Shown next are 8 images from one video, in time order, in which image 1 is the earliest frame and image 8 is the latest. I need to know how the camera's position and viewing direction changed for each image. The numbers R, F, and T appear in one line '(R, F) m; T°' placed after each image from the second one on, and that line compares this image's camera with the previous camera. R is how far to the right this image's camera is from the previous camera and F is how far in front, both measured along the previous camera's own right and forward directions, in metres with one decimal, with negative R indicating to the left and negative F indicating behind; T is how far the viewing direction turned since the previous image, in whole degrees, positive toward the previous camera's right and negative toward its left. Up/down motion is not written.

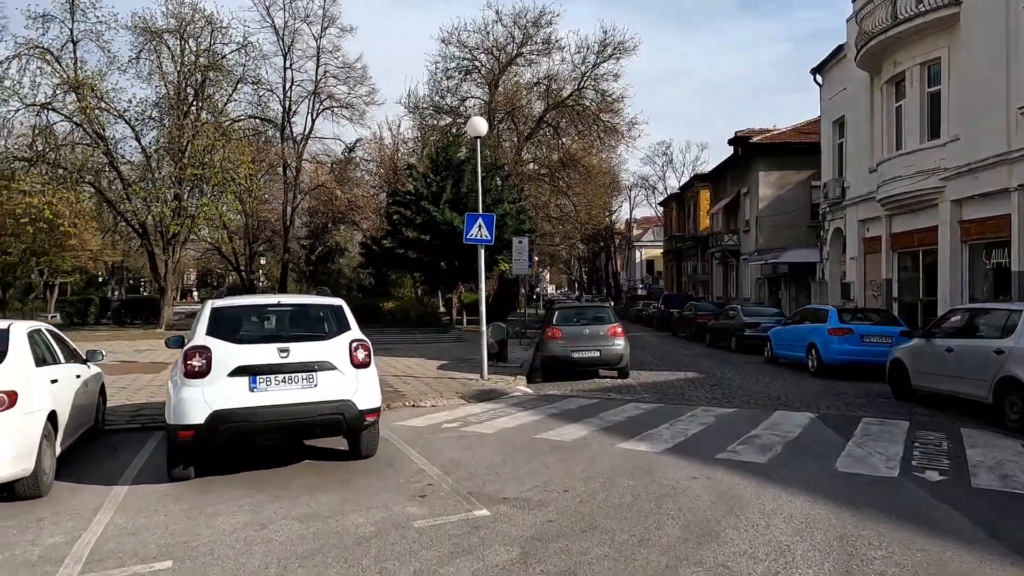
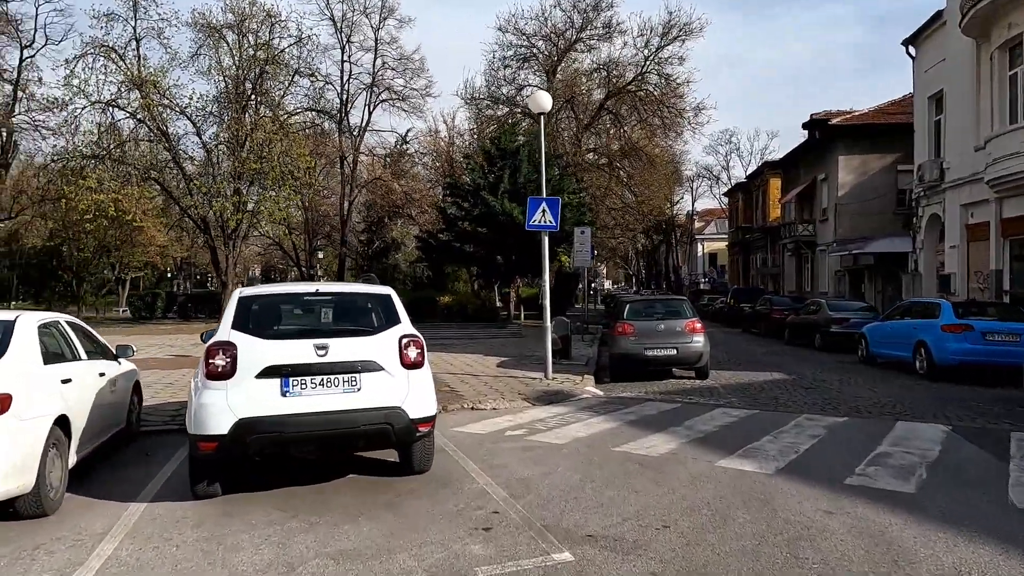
(-0.2, +1.0) m; -5°
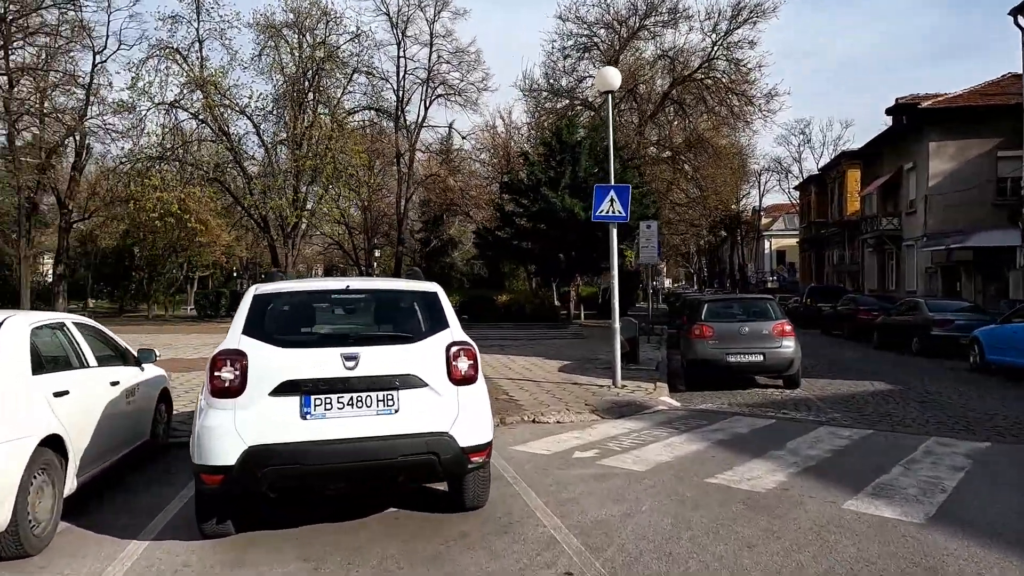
(-0.1, +1.0) m; -5°
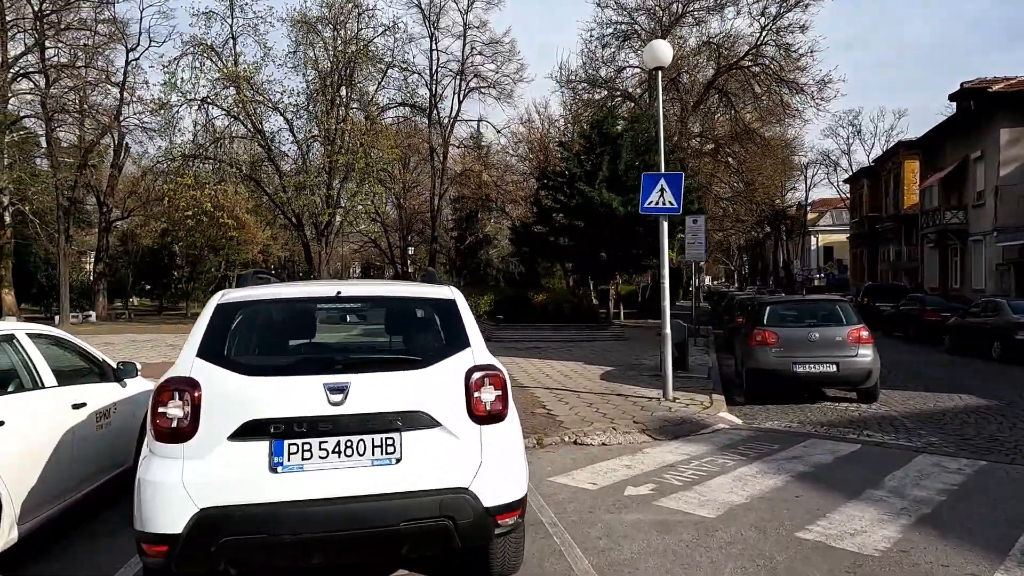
(0.0, +1.0) m; -3°
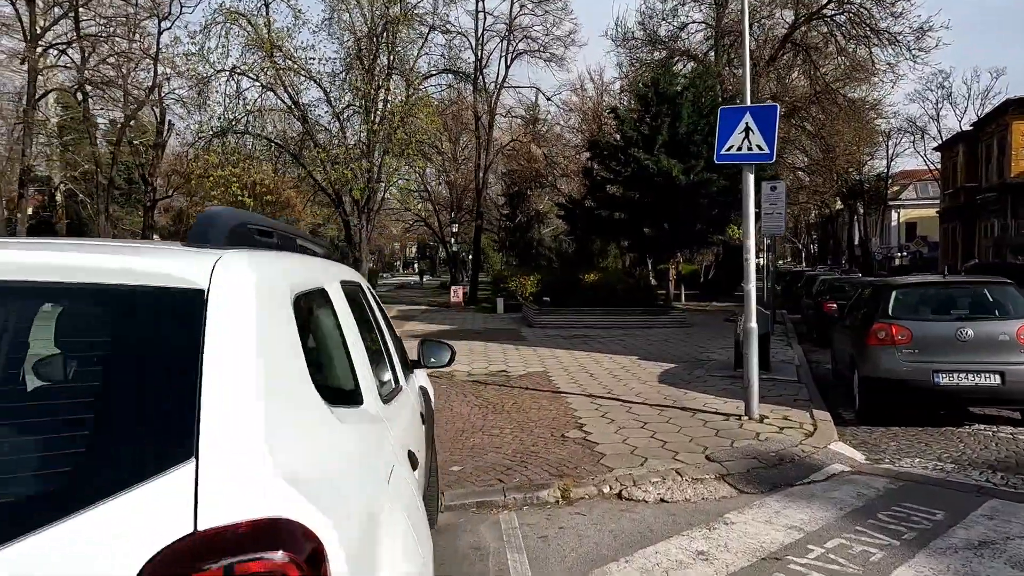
(+0.3, +2.3) m; -5°
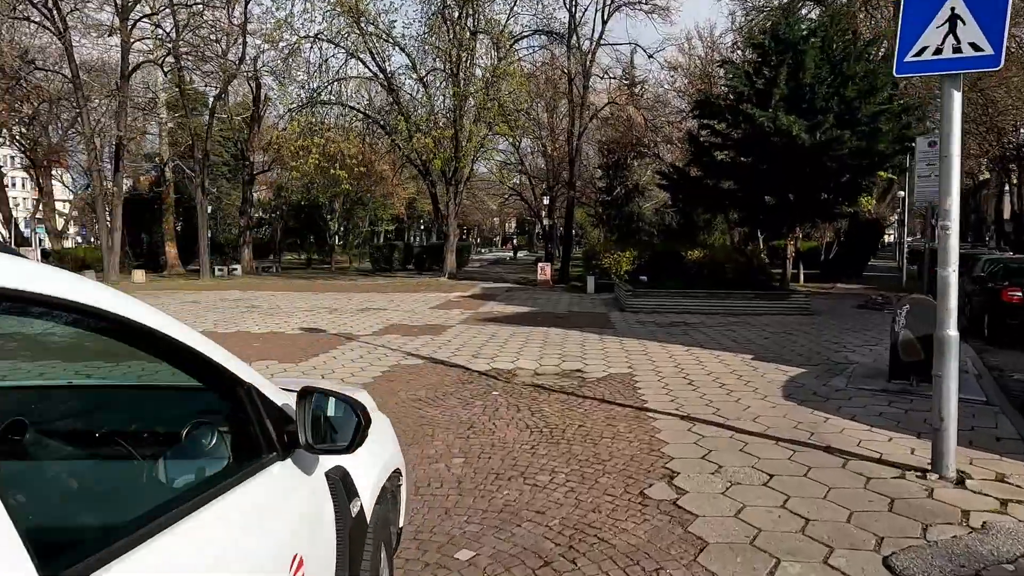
(+0.3, +2.1) m; -9°
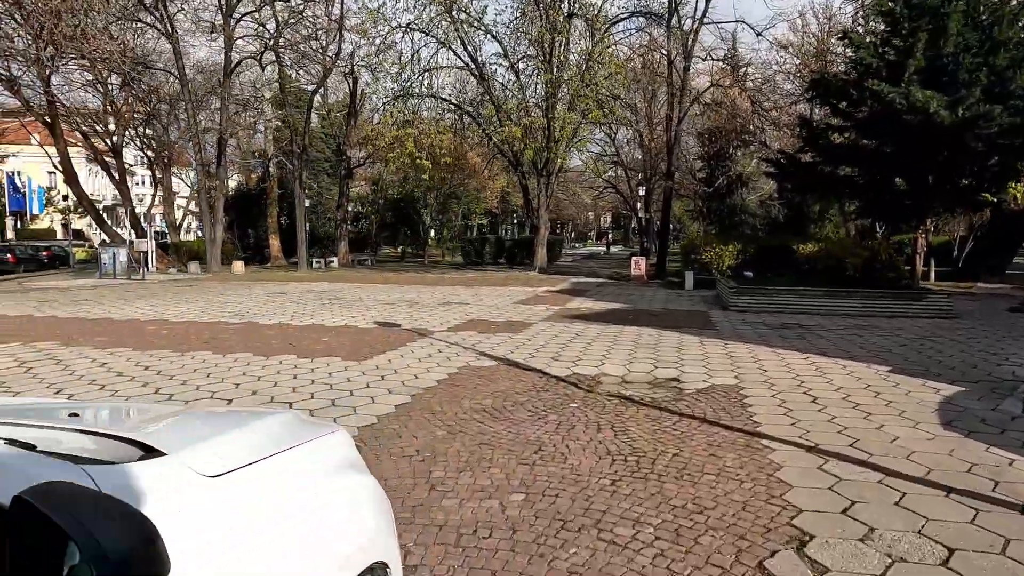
(+0.1, +1.0) m; -8°
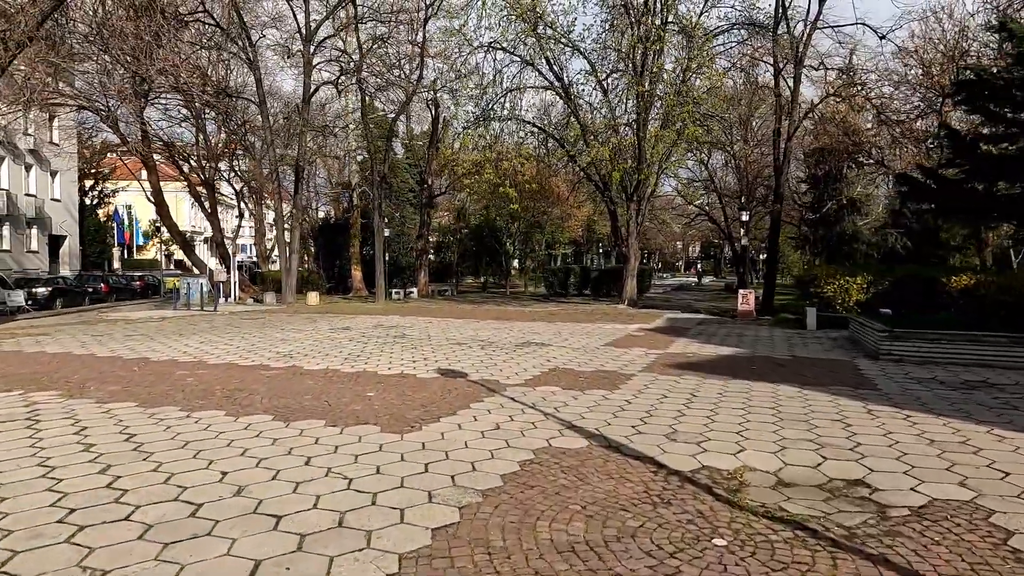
(-0.1, +2.1) m; -7°
